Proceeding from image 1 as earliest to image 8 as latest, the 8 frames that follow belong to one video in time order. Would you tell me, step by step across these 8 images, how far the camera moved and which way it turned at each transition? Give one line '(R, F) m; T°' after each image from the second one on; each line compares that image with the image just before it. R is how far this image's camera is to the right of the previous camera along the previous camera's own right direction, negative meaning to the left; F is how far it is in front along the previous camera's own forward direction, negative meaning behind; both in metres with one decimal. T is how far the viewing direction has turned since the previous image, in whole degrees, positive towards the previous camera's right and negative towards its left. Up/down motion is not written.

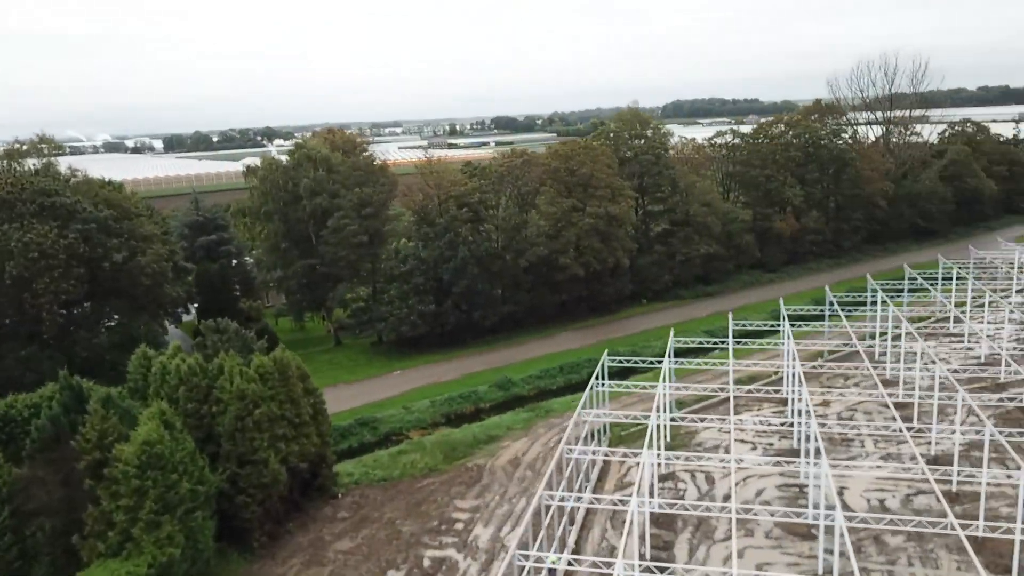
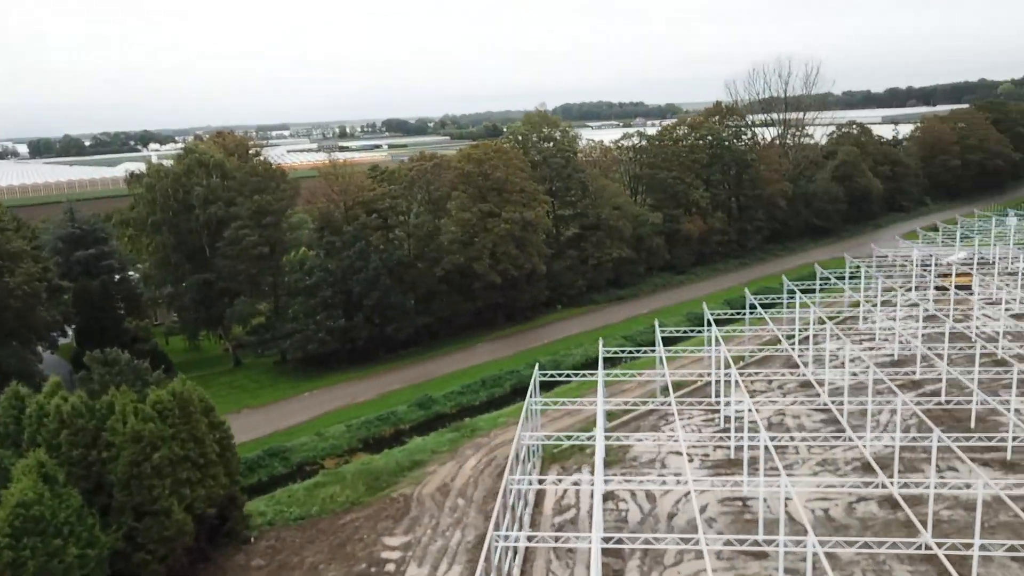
(-0.7, +1.4) m; +7°
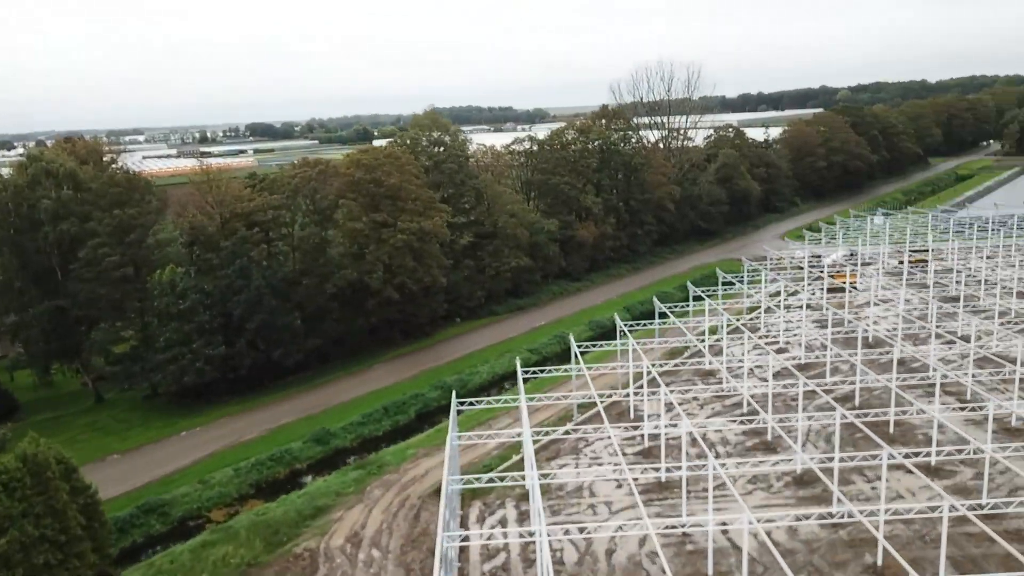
(-0.8, +1.9) m; +9°
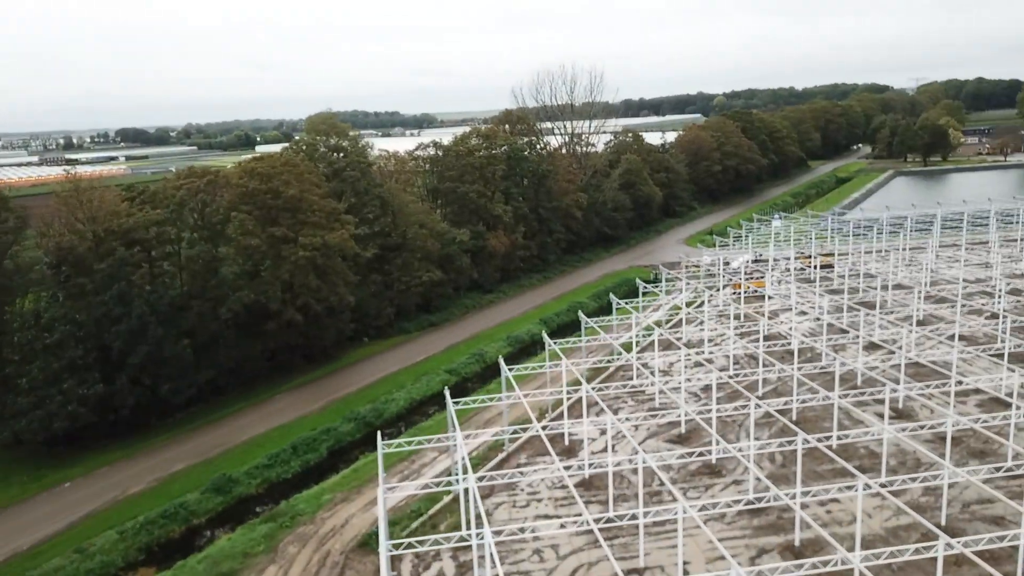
(-0.8, +1.9) m; +8°
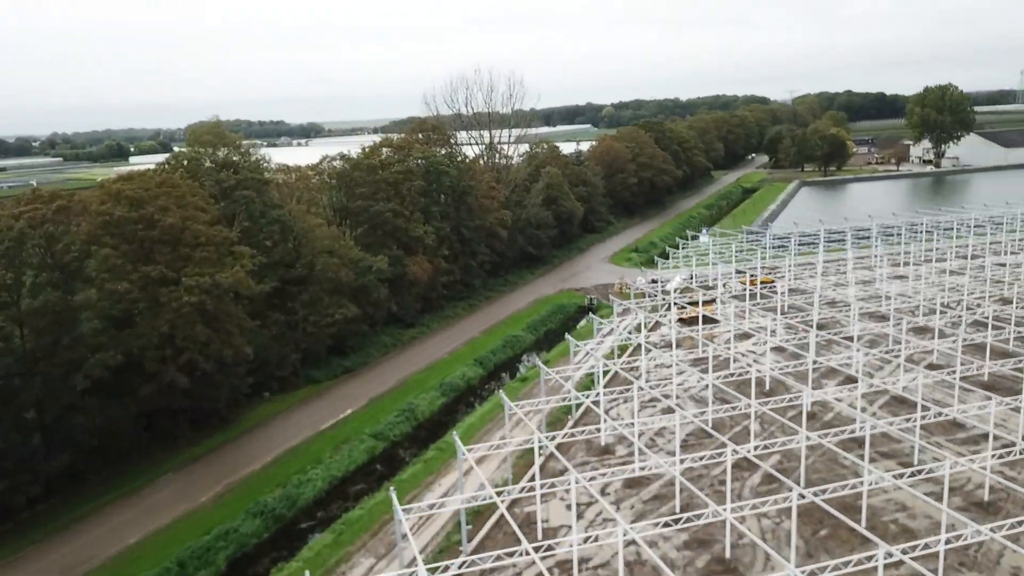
(-1.2, +4.6) m; +7°
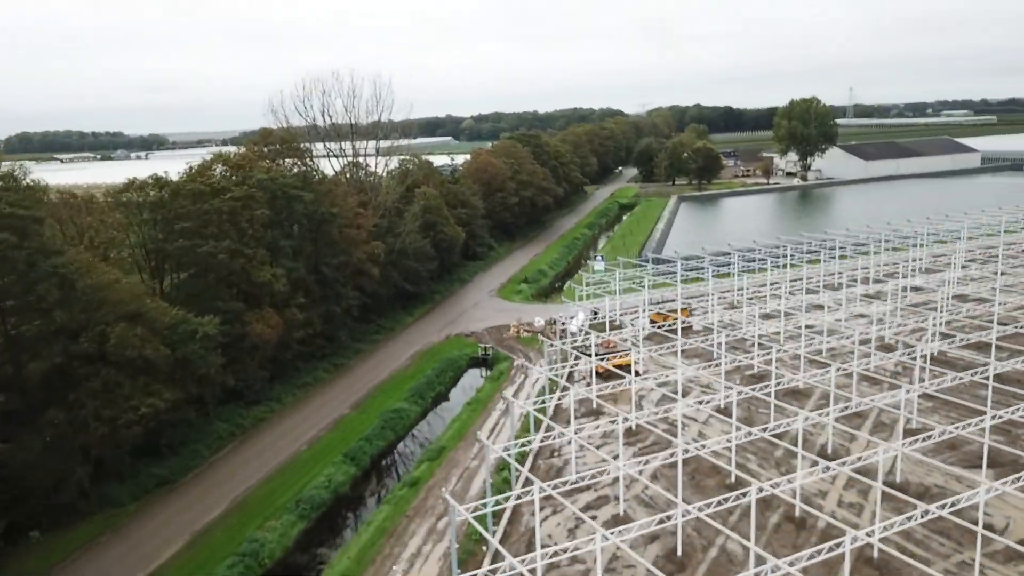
(-0.4, +6.9) m; +9°
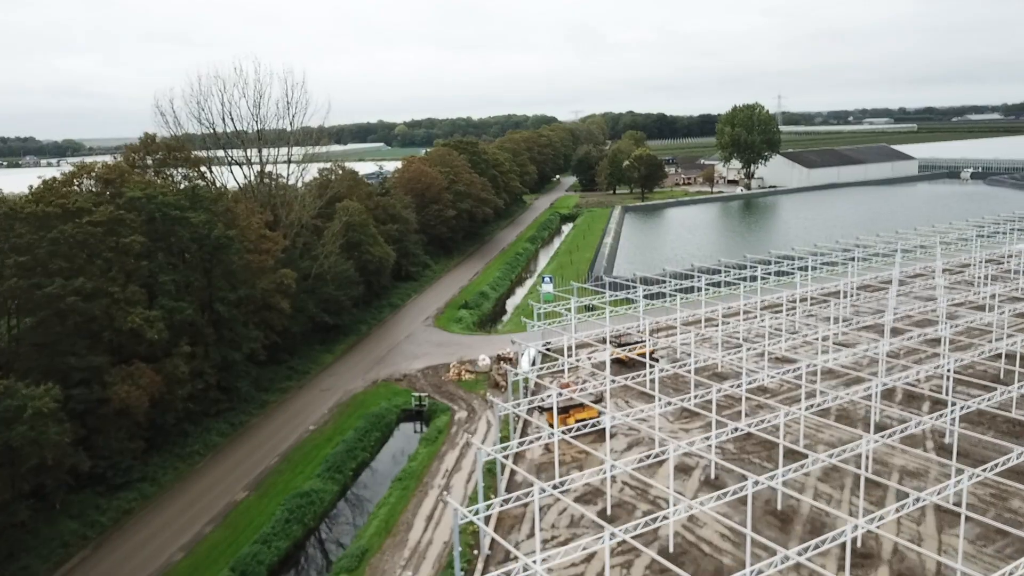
(-0.1, +4.9) m; +4°
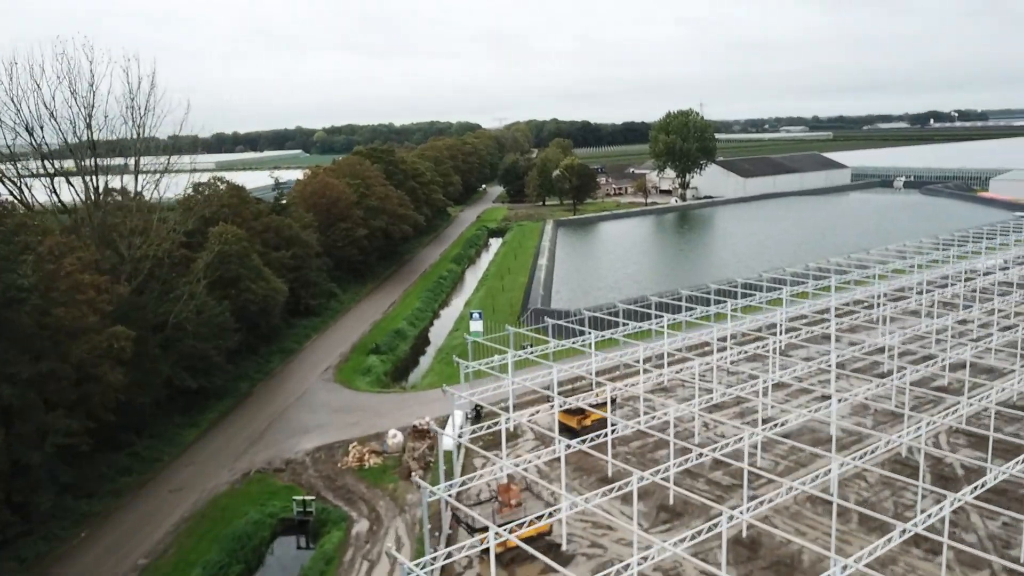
(+0.2, +6.5) m; +5°
